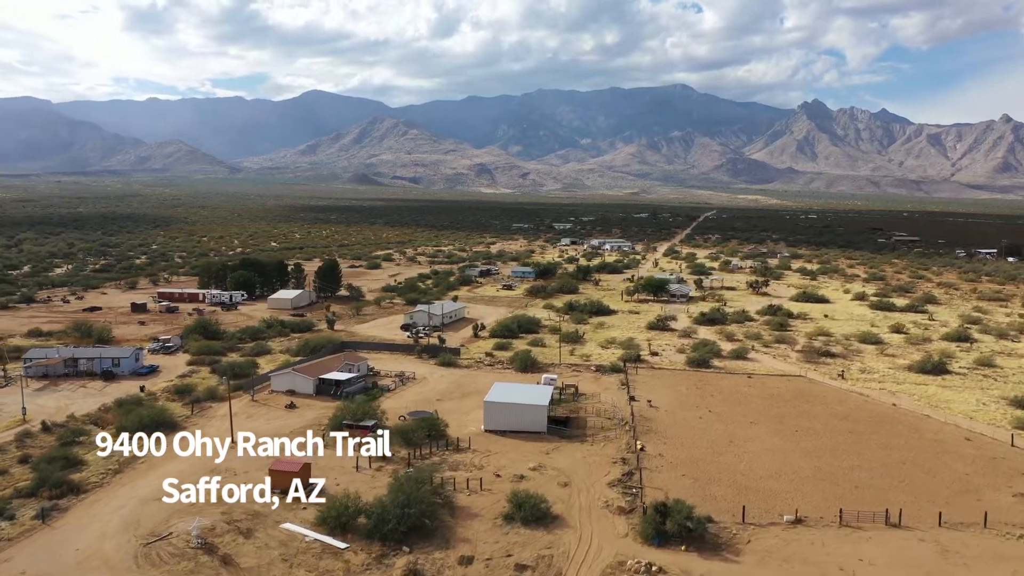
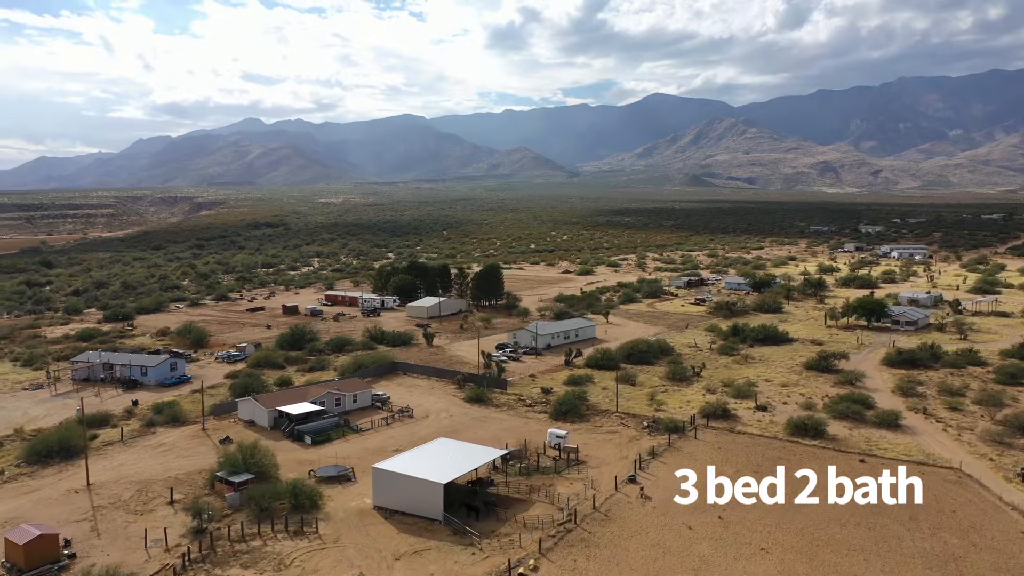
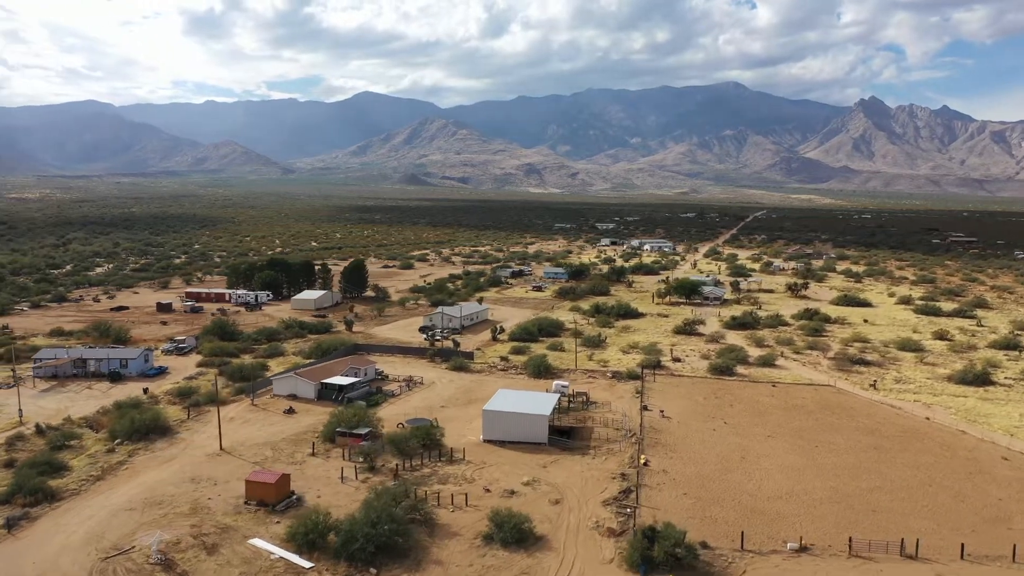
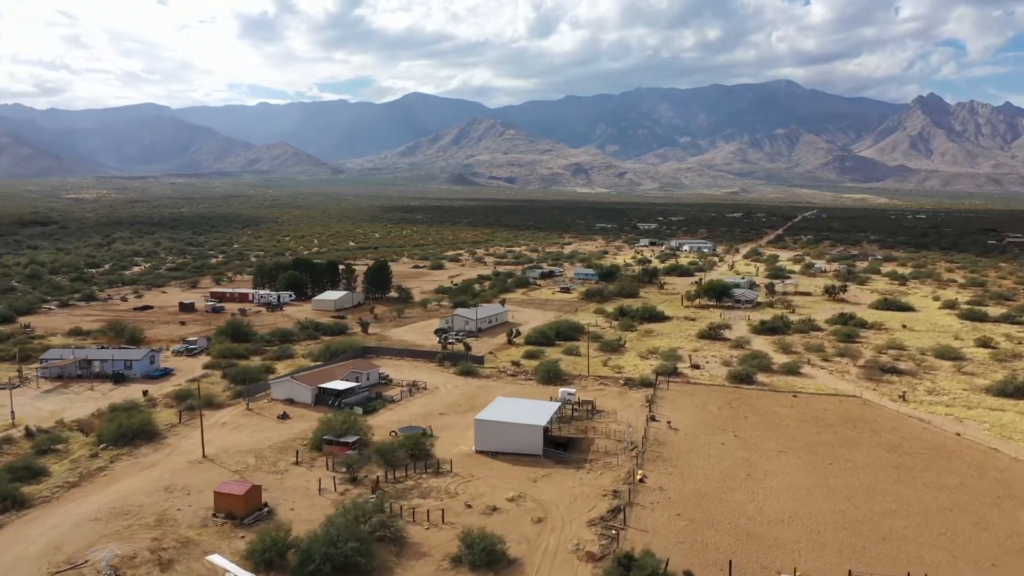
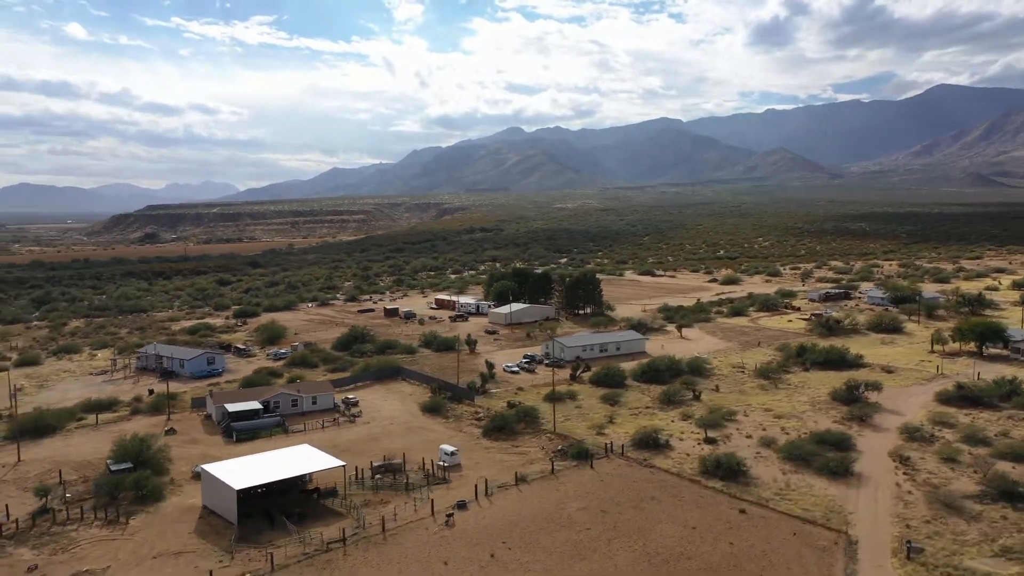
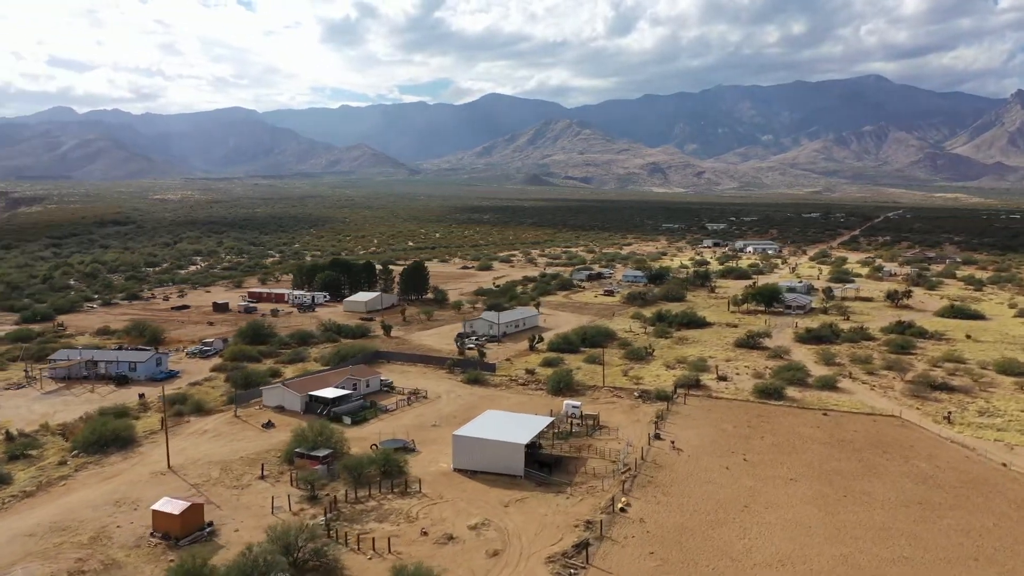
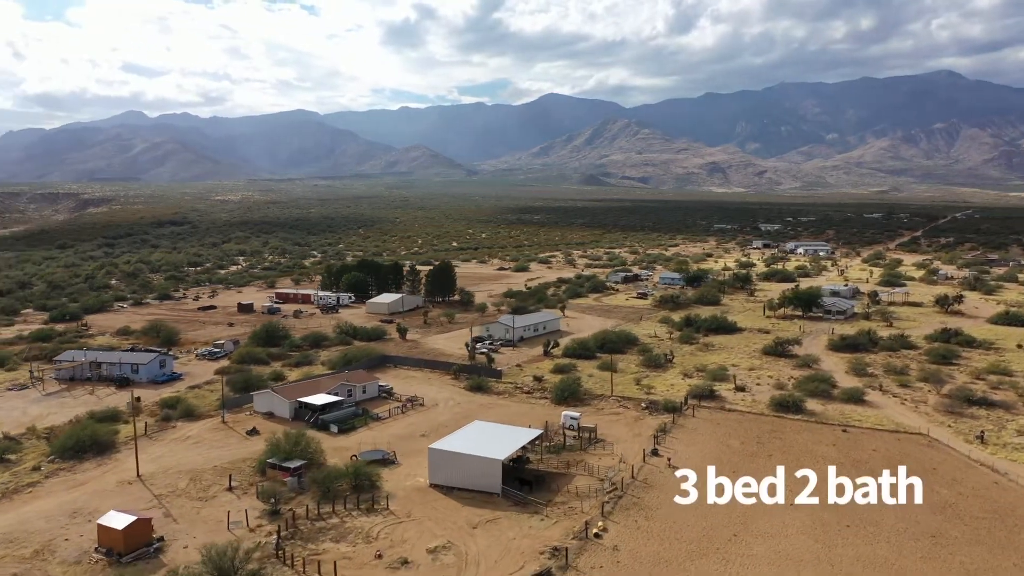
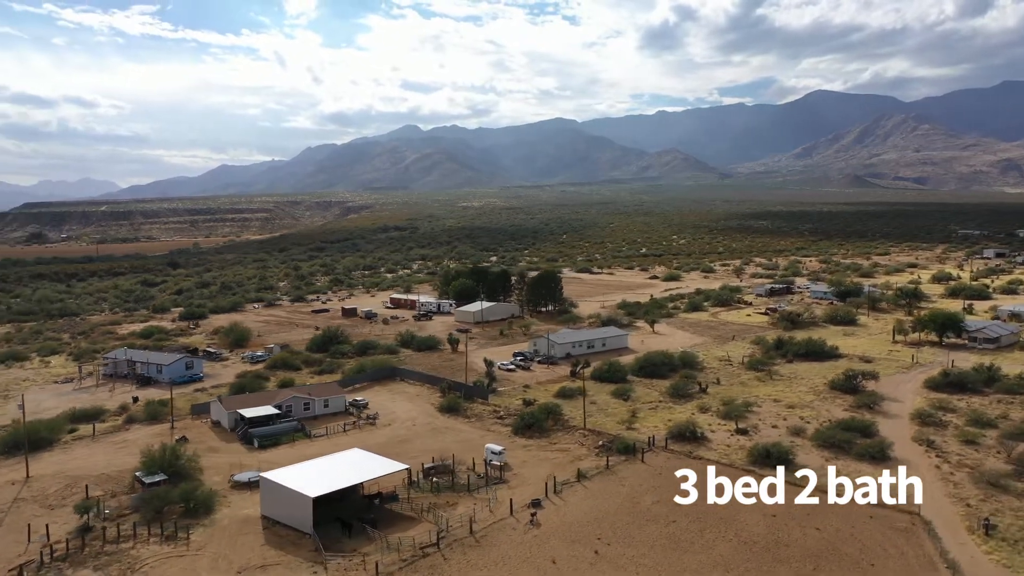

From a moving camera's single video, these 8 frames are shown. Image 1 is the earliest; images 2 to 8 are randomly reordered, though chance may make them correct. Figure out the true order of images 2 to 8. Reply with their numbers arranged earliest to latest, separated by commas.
3, 4, 6, 7, 2, 8, 5
